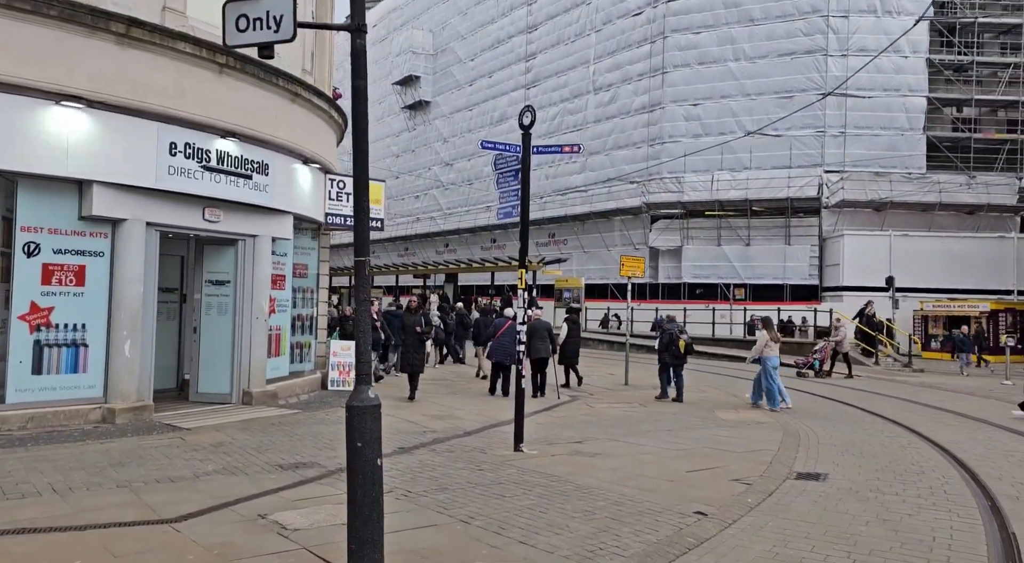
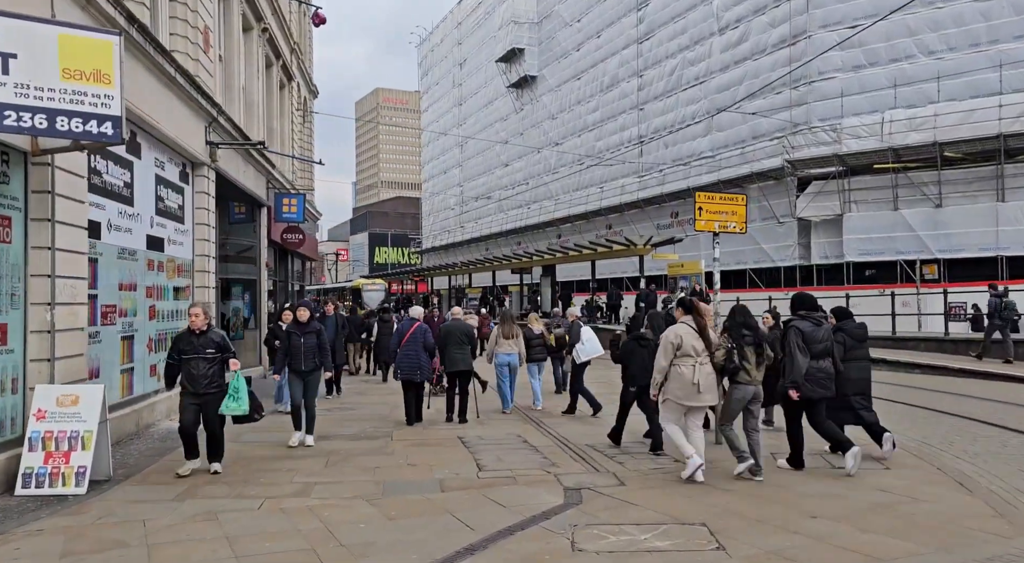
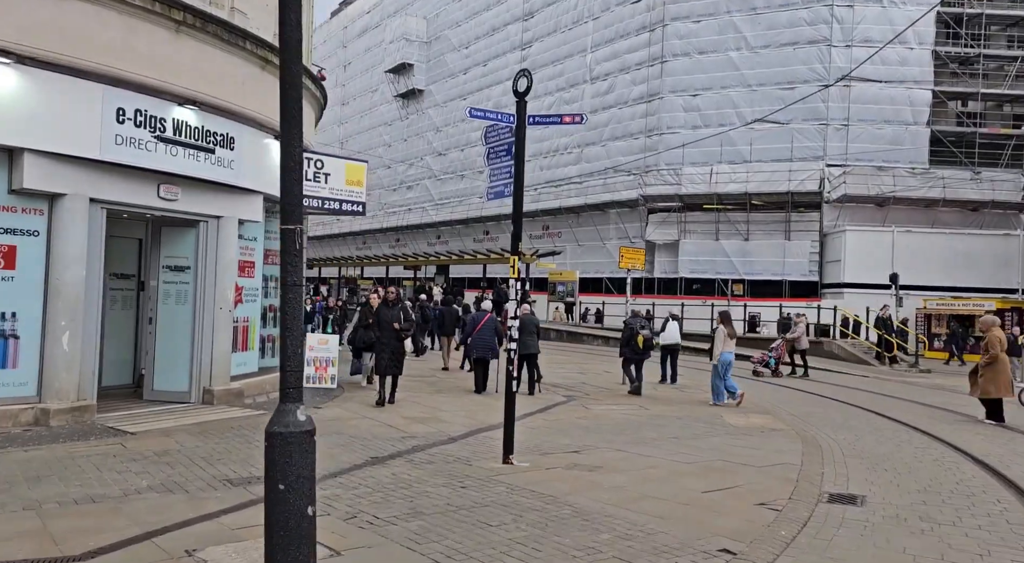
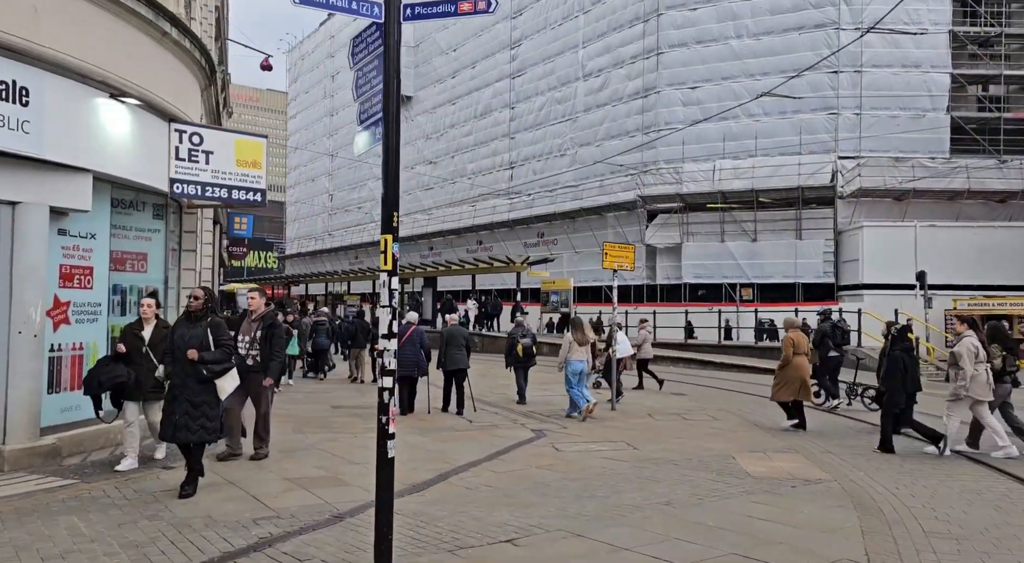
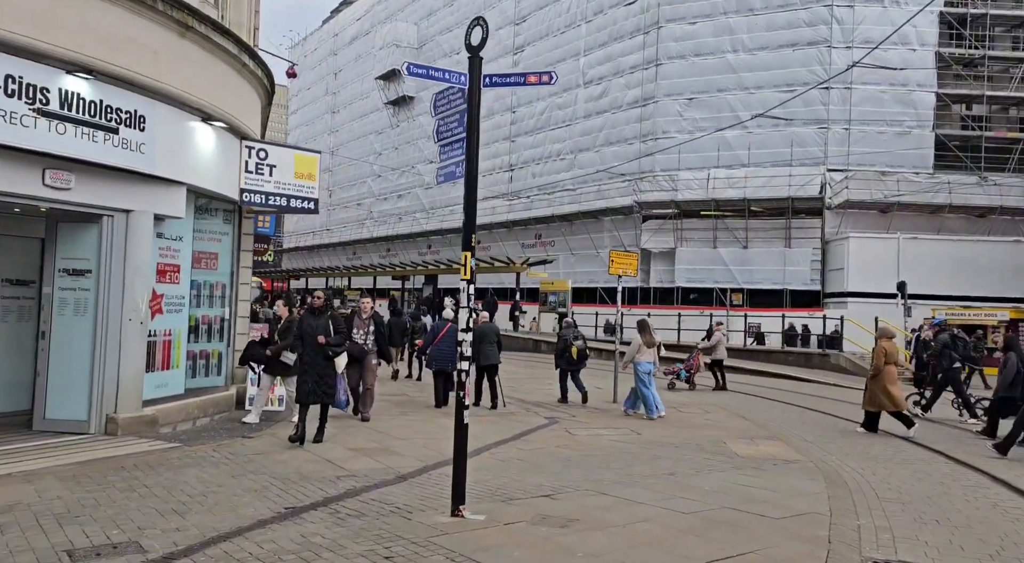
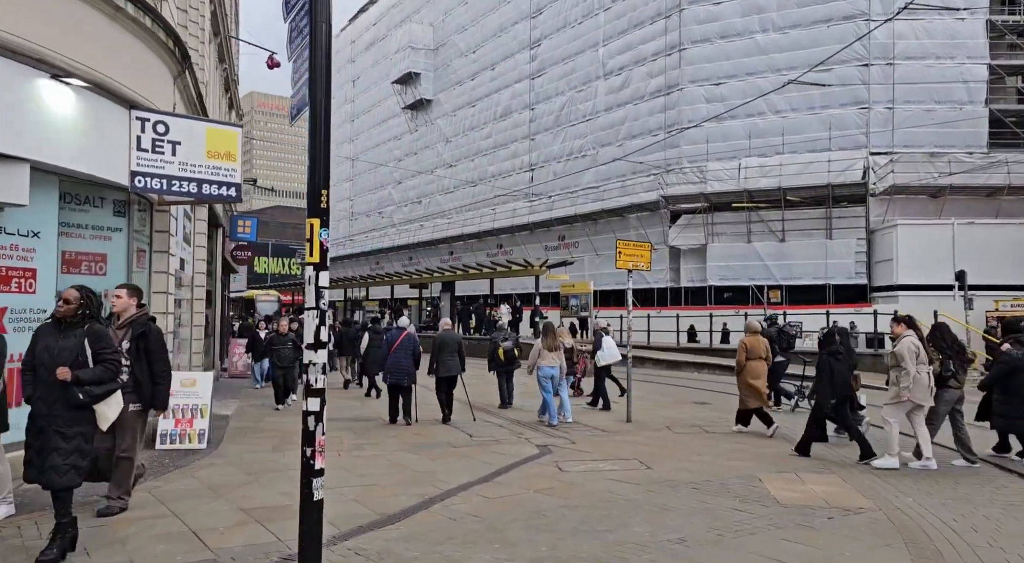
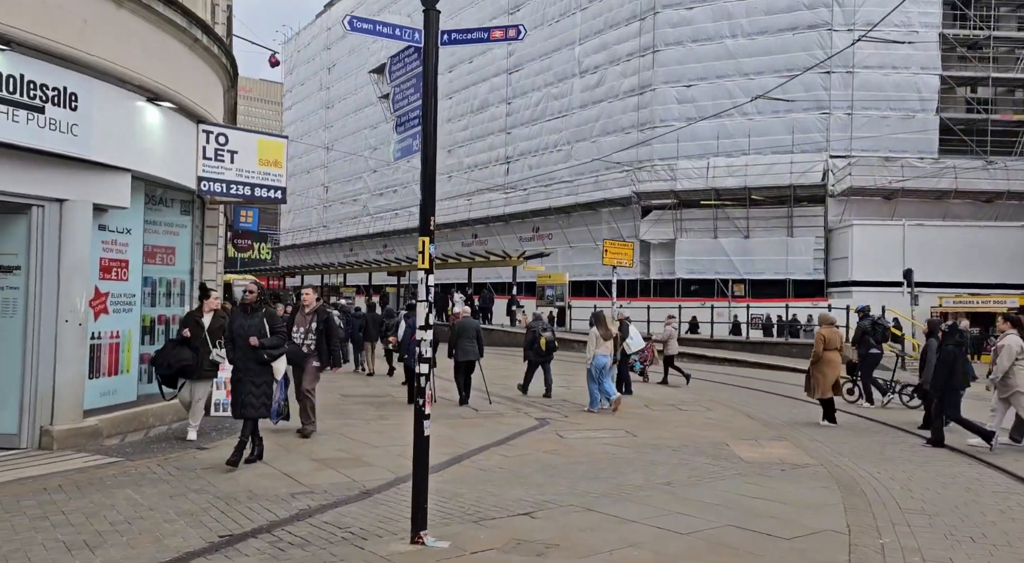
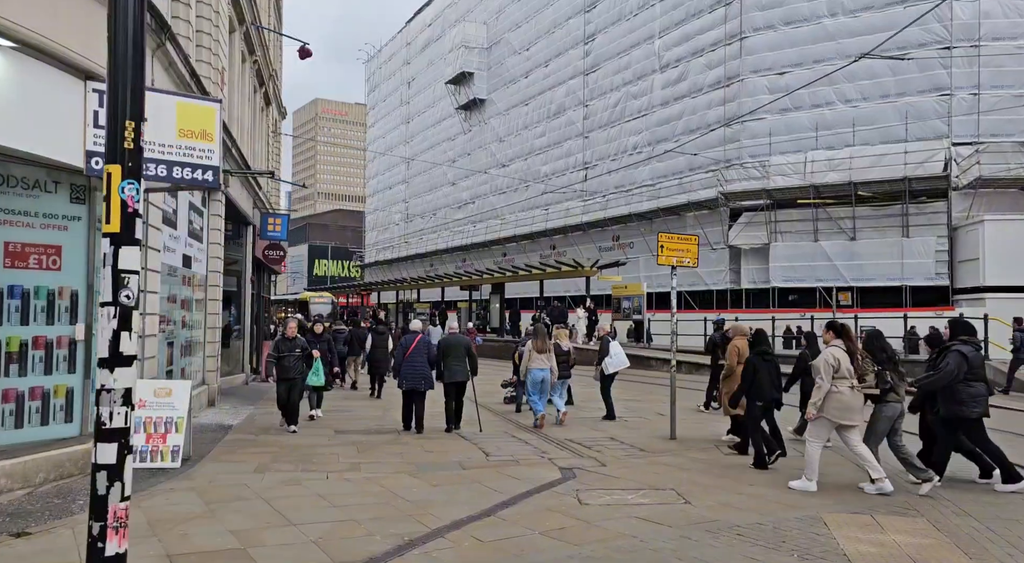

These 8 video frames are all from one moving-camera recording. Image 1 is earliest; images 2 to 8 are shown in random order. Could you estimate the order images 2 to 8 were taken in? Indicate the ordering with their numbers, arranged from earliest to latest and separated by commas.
3, 5, 7, 4, 6, 8, 2
